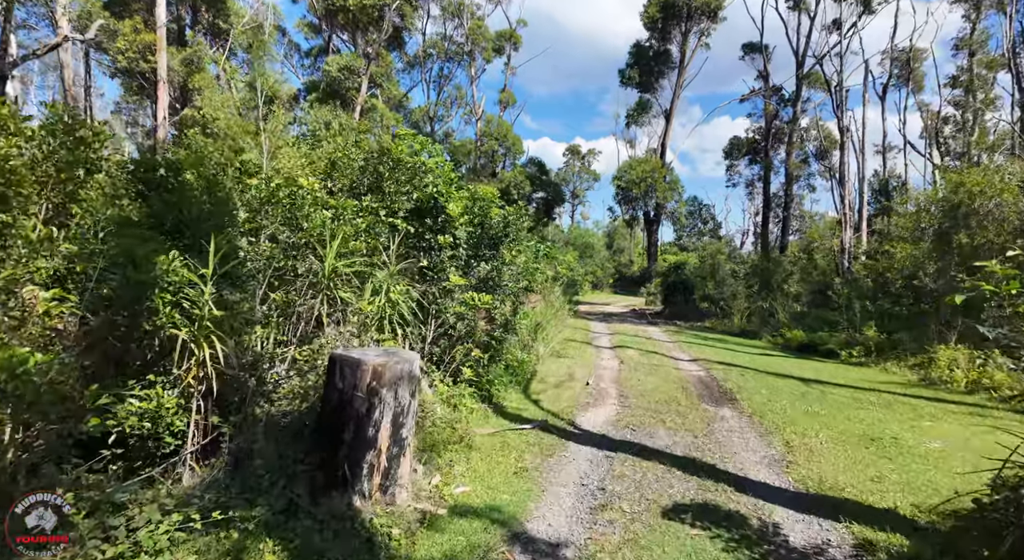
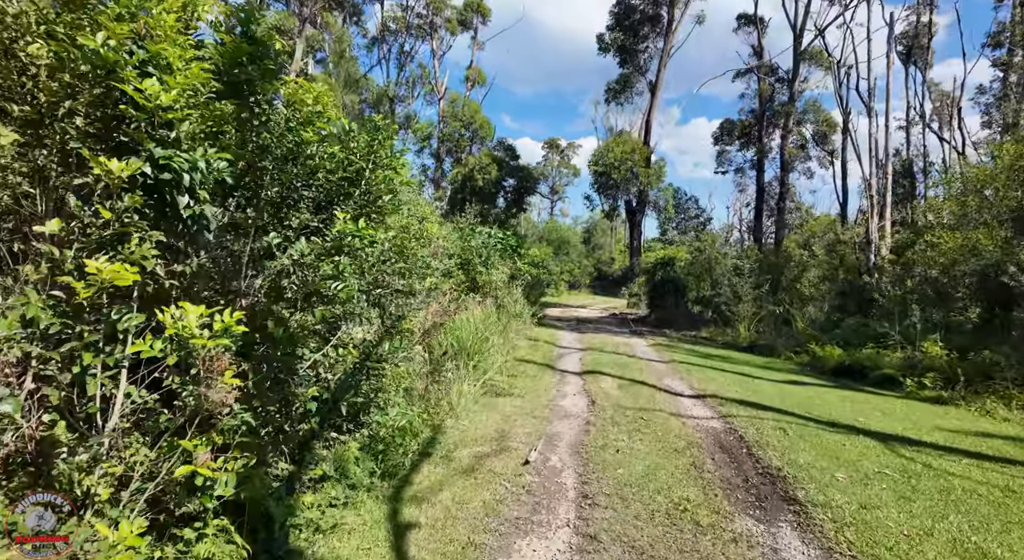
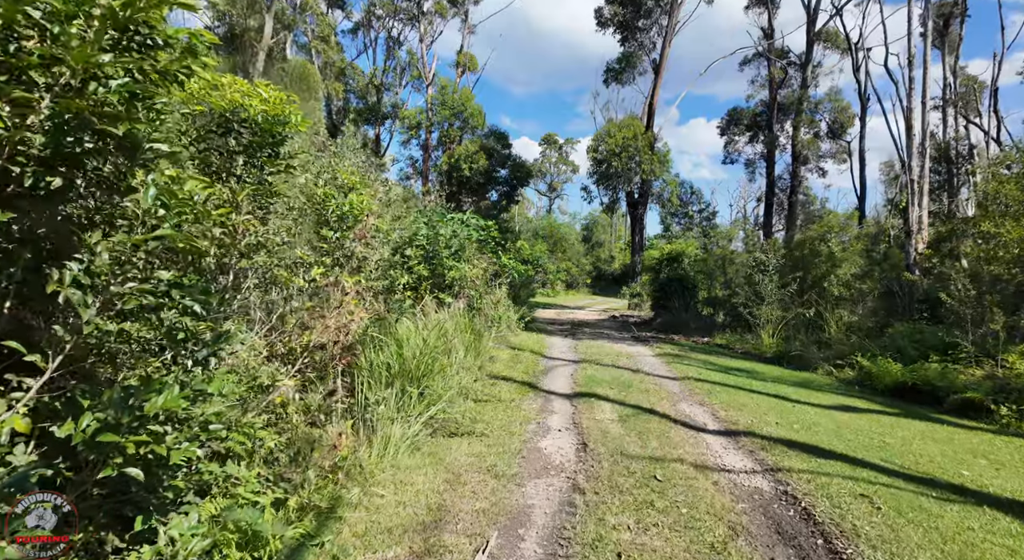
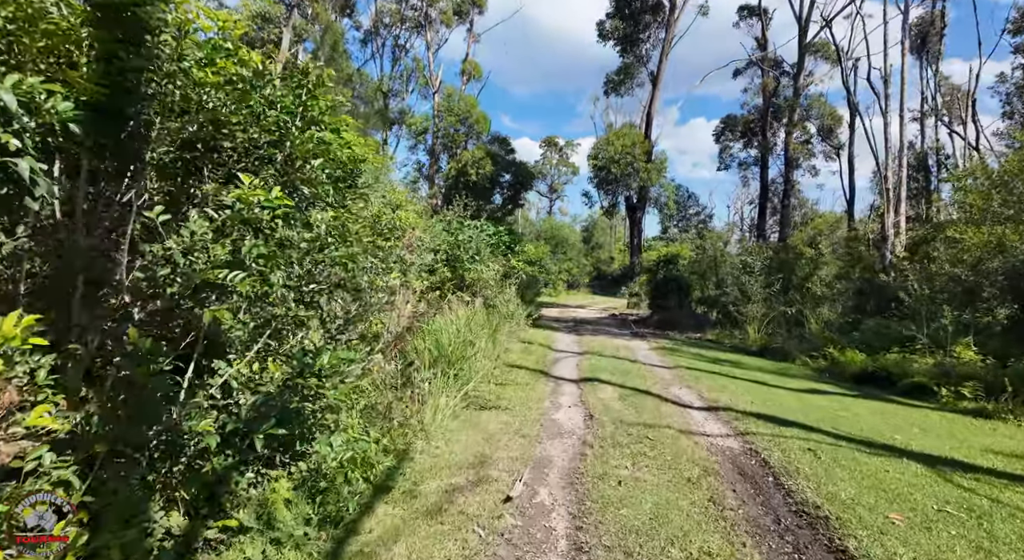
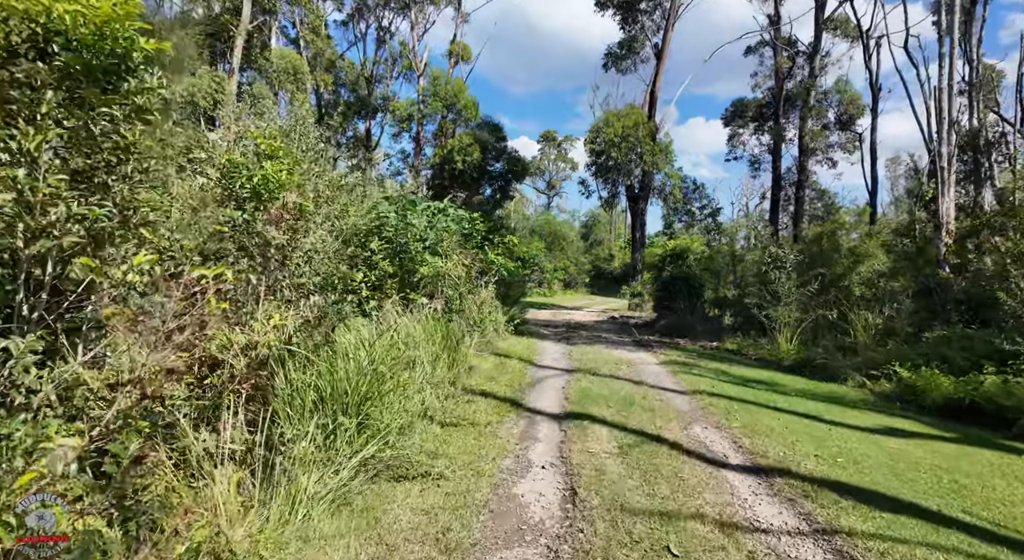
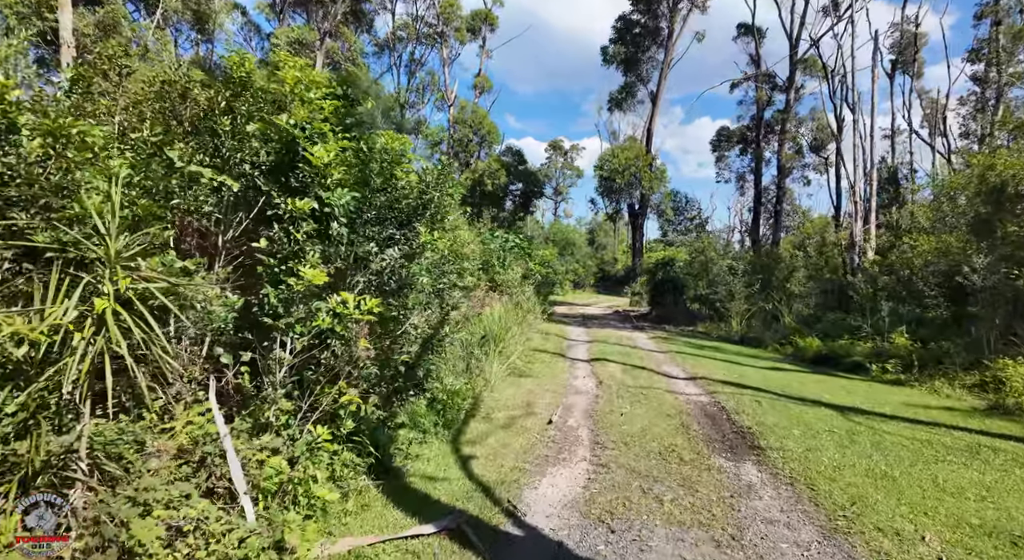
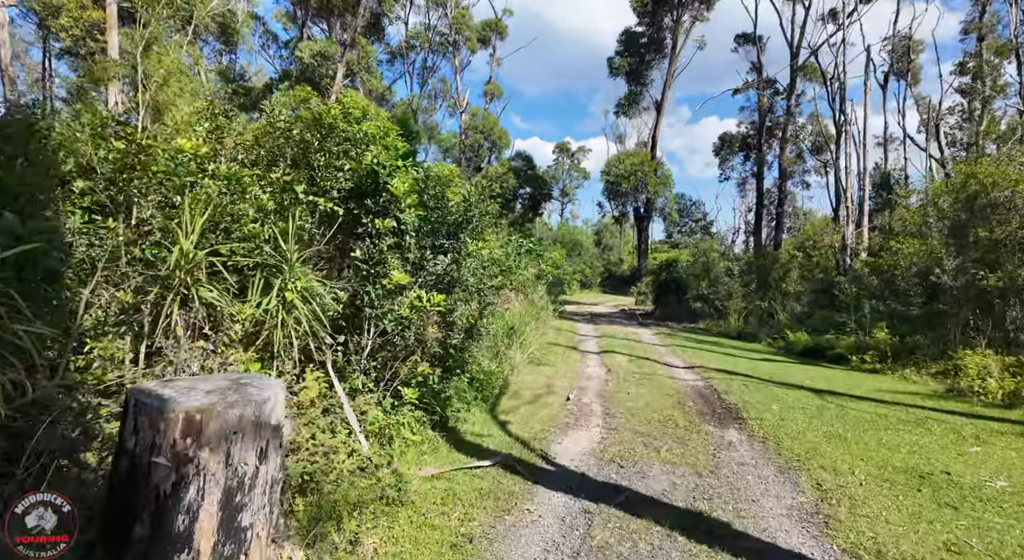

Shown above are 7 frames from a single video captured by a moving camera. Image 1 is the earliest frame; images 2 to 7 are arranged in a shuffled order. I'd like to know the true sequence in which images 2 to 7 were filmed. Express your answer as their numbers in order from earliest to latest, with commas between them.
7, 6, 2, 4, 3, 5
